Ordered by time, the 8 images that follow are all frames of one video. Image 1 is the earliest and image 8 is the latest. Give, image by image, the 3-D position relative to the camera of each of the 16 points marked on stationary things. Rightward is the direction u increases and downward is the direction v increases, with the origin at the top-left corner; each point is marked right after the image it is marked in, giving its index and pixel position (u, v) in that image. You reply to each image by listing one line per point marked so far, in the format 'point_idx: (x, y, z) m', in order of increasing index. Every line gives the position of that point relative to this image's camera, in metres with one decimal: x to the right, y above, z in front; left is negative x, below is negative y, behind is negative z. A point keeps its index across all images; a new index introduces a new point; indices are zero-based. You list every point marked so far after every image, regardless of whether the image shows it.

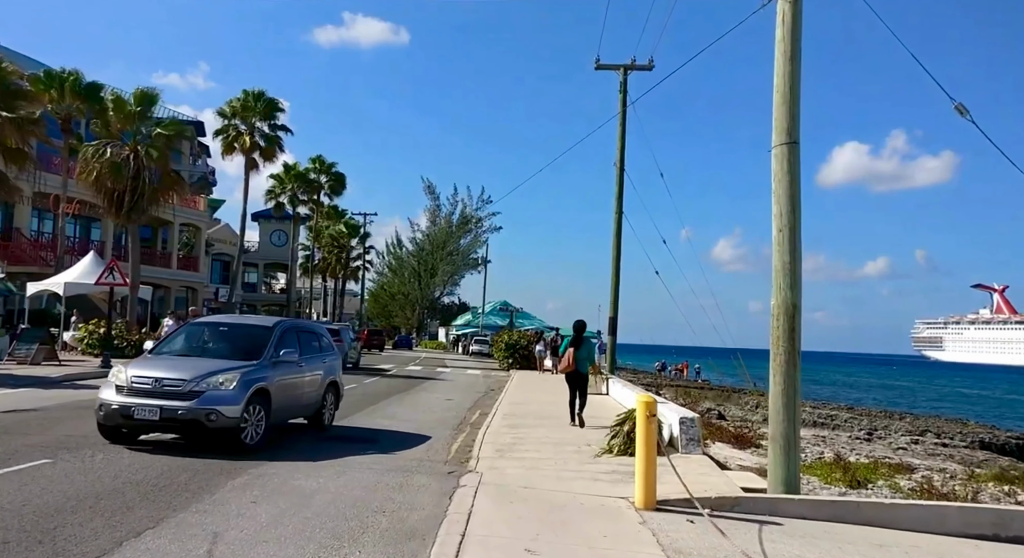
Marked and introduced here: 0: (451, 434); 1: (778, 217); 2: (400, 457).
0: (-1.1, -2.6, +14.5) m
1: (+3.2, +0.7, +10.2) m
2: (-1.5, -2.3, +11.3) m
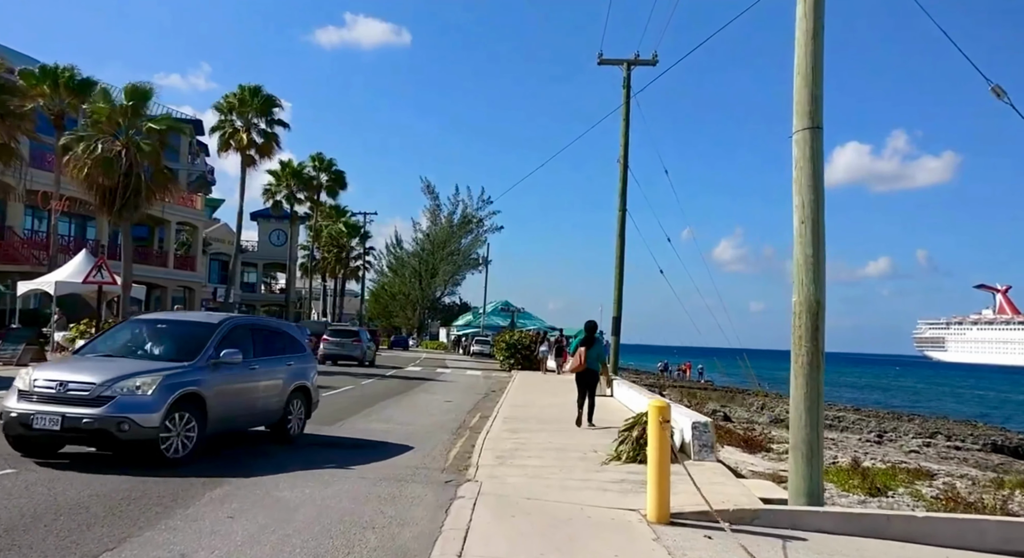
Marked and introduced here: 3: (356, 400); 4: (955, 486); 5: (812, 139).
0: (-1.0, -2.5, +13.8) m
1: (+3.2, +0.8, +9.5) m
2: (-1.5, -2.3, +10.5) m
3: (-3.5, -2.7, +19.3) m
4: (+7.7, -3.6, +14.9) m
5: (+3.3, +1.5, +9.5) m
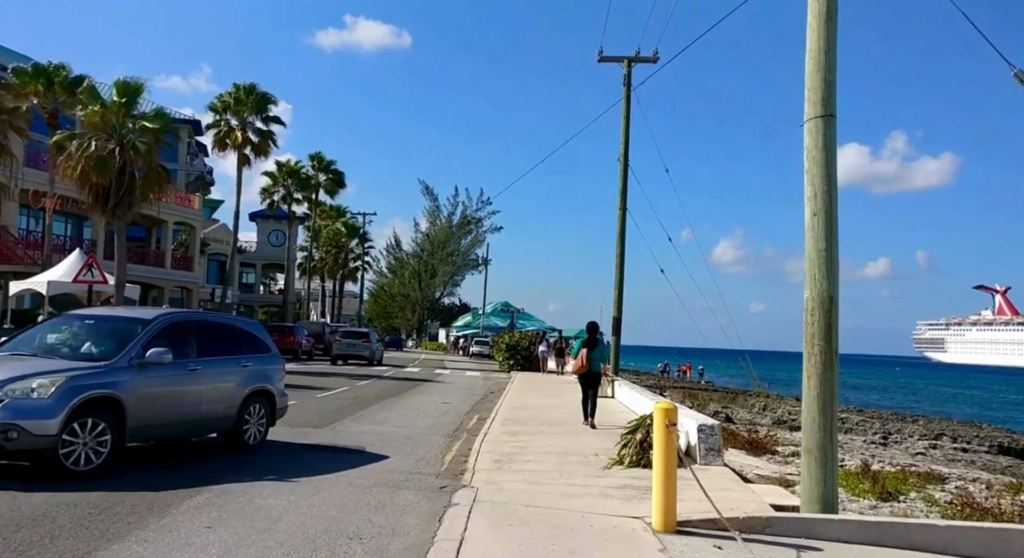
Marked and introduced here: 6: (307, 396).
0: (-1.1, -2.5, +13.3) m
1: (+3.1, +0.8, +9.1) m
2: (-1.5, -2.2, +10.1) m
3: (-3.5, -2.7, +18.8) m
4: (+7.7, -3.6, +14.5) m
5: (+3.3, +1.6, +9.1) m
6: (-4.6, -2.6, +19.3) m
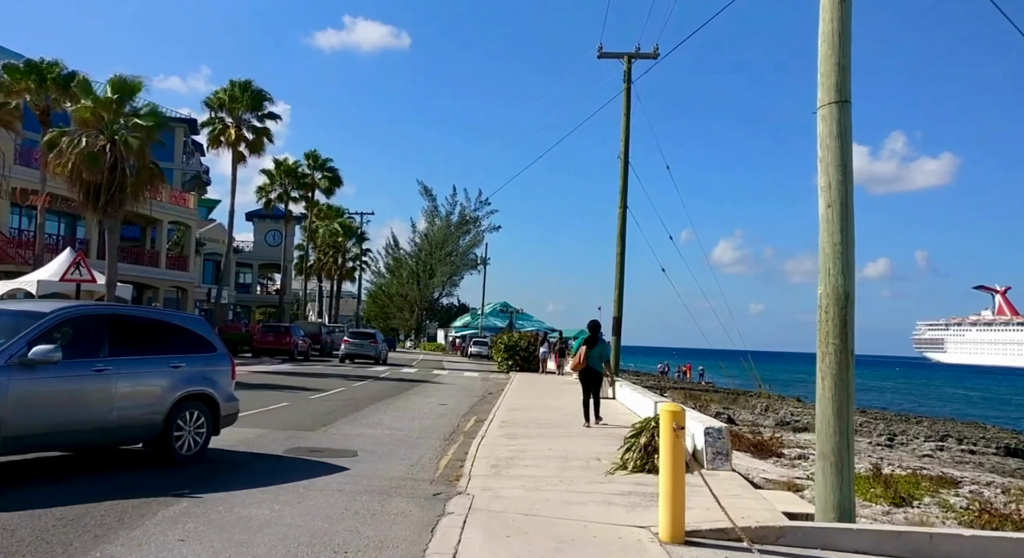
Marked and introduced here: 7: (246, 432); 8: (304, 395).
0: (-1.1, -2.5, +12.8) m
1: (+3.1, +0.9, +8.6) m
2: (-1.5, -2.2, +9.6) m
3: (-3.6, -2.6, +18.3) m
4: (+7.6, -3.5, +14.0) m
5: (+3.3, +1.6, +8.6) m
6: (-4.7, -2.6, +18.8) m
7: (-3.8, -2.2, +12.4) m
8: (-4.7, -2.6, +19.5) m
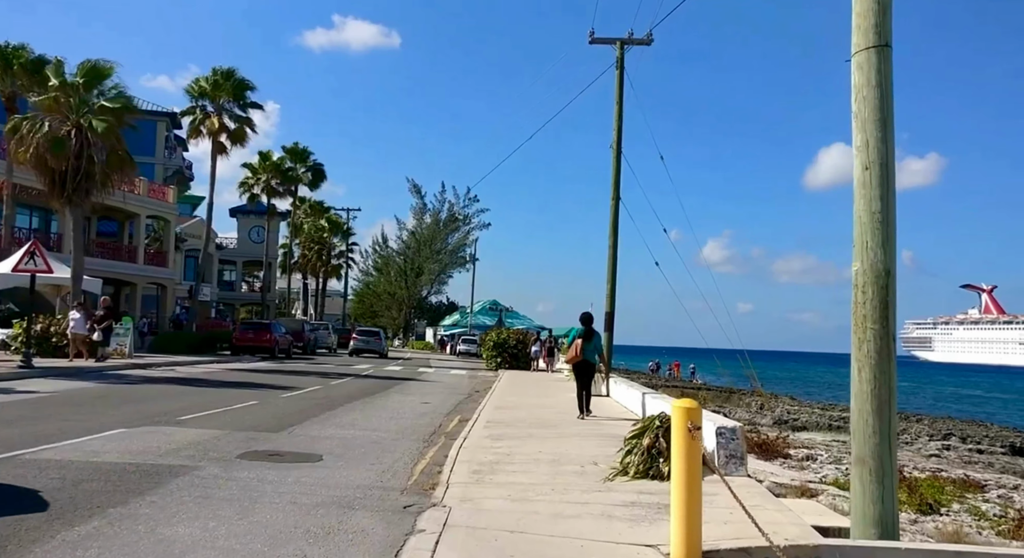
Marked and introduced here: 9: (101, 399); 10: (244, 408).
0: (-1.3, -2.2, +11.5) m
1: (+3.0, +1.1, +7.3) m
2: (-1.7, -2.0, +8.3) m
3: (-3.8, -2.4, +17.0) m
4: (+7.4, -3.3, +12.8) m
5: (+3.1, +1.9, +7.3) m
6: (-4.9, -2.4, +17.5) m
7: (-4.0, -2.0, +11.1) m
8: (-5.0, -2.4, +18.2) m
9: (-7.1, -2.1, +14.9) m
10: (-4.6, -2.2, +14.8) m
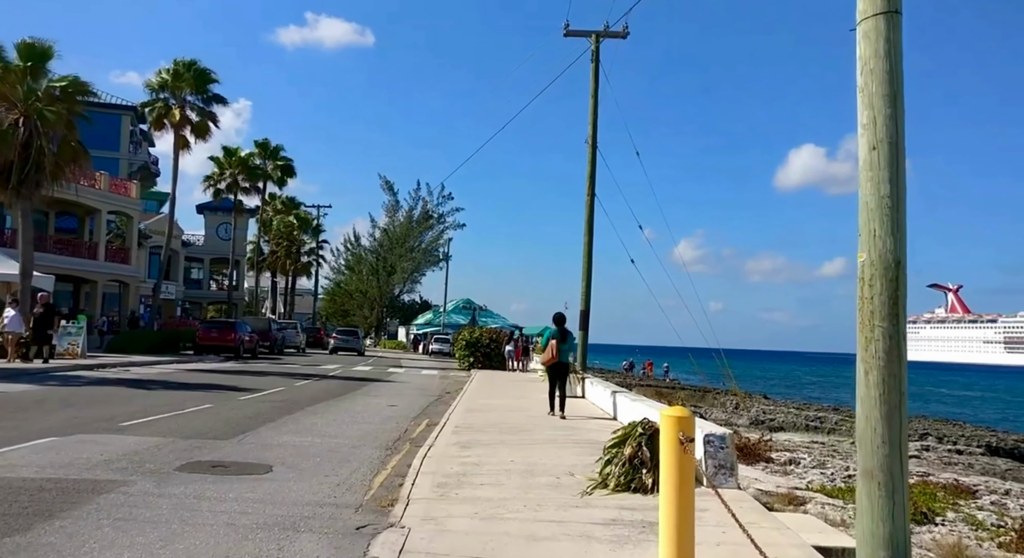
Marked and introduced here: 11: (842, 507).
0: (-1.7, -2.2, +10.6) m
1: (+2.7, +1.2, +6.6) m
2: (-1.9, -1.9, +7.4) m
3: (-4.4, -2.3, +16.1) m
4: (+7.0, -3.2, +12.2) m
5: (+2.9, +1.9, +6.6) m
6: (-5.5, -2.3, +16.5) m
7: (-4.4, -1.9, +10.1) m
8: (-5.6, -2.3, +17.2) m
9: (-7.6, -2.0, +13.9) m
10: (-5.1, -2.1, +13.8) m
11: (+4.4, -3.0, +11.5) m
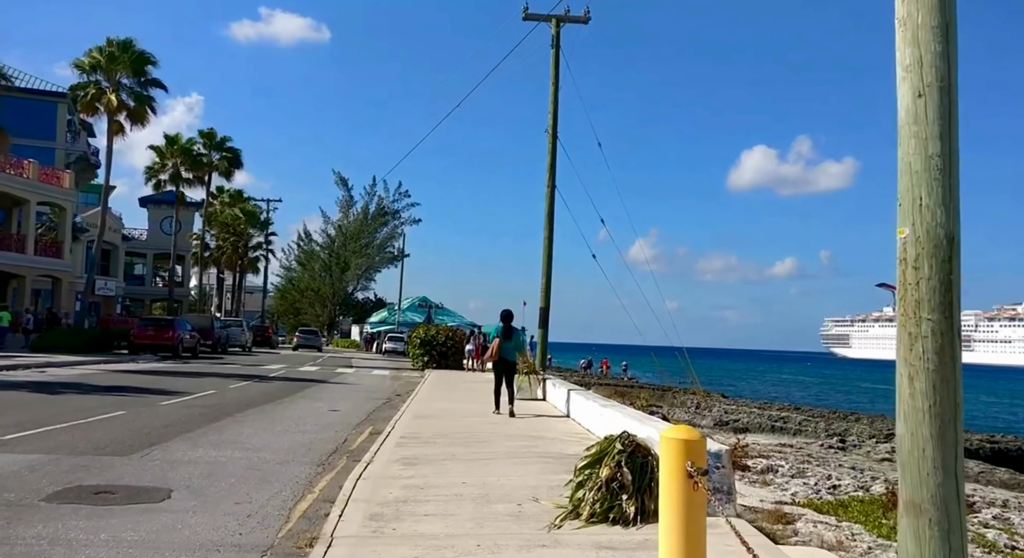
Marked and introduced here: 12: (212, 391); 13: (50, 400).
0: (-2.2, -2.0, +9.1) m
1: (+2.4, +1.3, +5.2) m
2: (-2.3, -1.8, +5.8) m
3: (-5.1, -2.2, +14.3) m
4: (+6.4, -3.1, +11.1) m
5: (+2.6, +2.0, +5.2) m
6: (-6.3, -2.1, +14.7) m
7: (-4.9, -1.8, +8.4) m
8: (-6.4, -2.2, +15.4) m
9: (-8.3, -1.8, +12.0) m
10: (-5.7, -2.0, +12.0) m
11: (+3.9, -2.9, +10.2) m
12: (-6.5, -2.4, +18.6) m
13: (-7.8, -2.0, +14.5) m
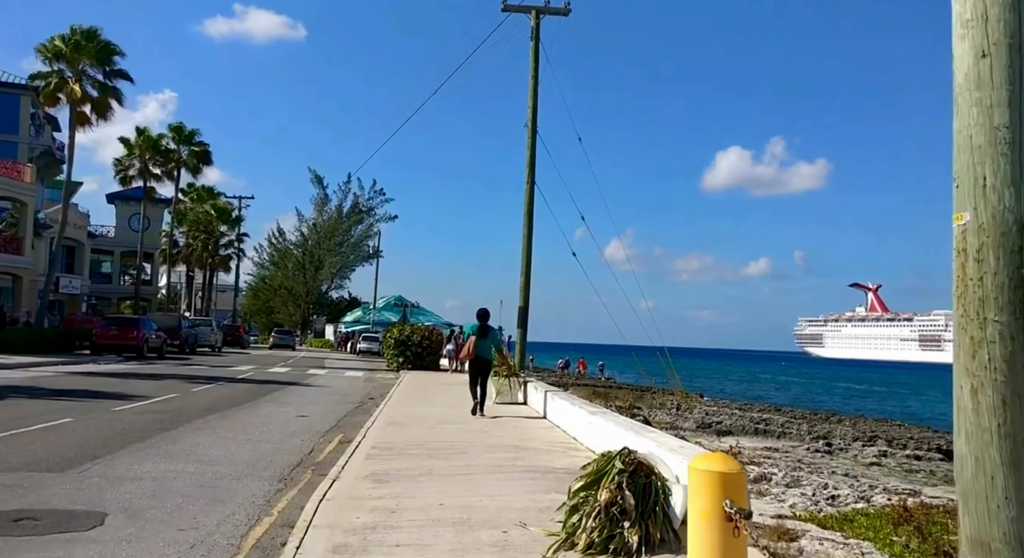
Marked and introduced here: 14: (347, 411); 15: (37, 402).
0: (-2.3, -2.0, +8.1) m
1: (+2.4, +1.3, +4.4) m
2: (-2.3, -1.8, +4.9) m
3: (-5.5, -2.1, +13.3) m
4: (+6.2, -3.1, +10.4) m
5: (+2.5, +2.1, +4.4) m
6: (-6.6, -2.1, +13.7) m
7: (-5.0, -1.7, +7.4) m
8: (-6.7, -2.1, +14.4) m
9: (-8.5, -1.8, +10.9) m
10: (-6.0, -1.9, +11.0) m
11: (+3.6, -2.9, +9.5) m
12: (-6.9, -2.4, +17.6) m
13: (-8.1, -2.0, +13.4) m
14: (-3.2, -2.6, +16.8) m
15: (-7.8, -2.0, +14.1) m
